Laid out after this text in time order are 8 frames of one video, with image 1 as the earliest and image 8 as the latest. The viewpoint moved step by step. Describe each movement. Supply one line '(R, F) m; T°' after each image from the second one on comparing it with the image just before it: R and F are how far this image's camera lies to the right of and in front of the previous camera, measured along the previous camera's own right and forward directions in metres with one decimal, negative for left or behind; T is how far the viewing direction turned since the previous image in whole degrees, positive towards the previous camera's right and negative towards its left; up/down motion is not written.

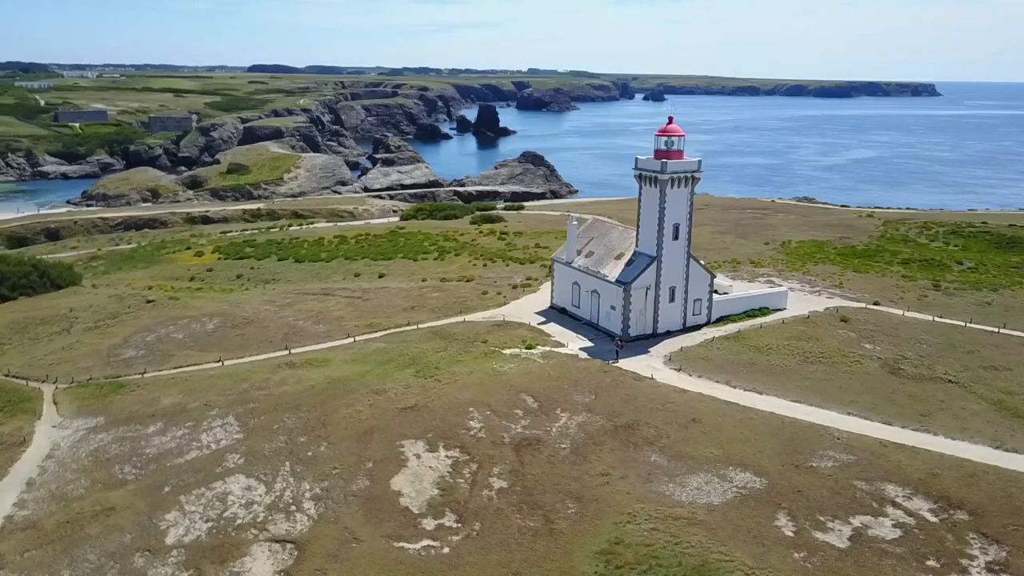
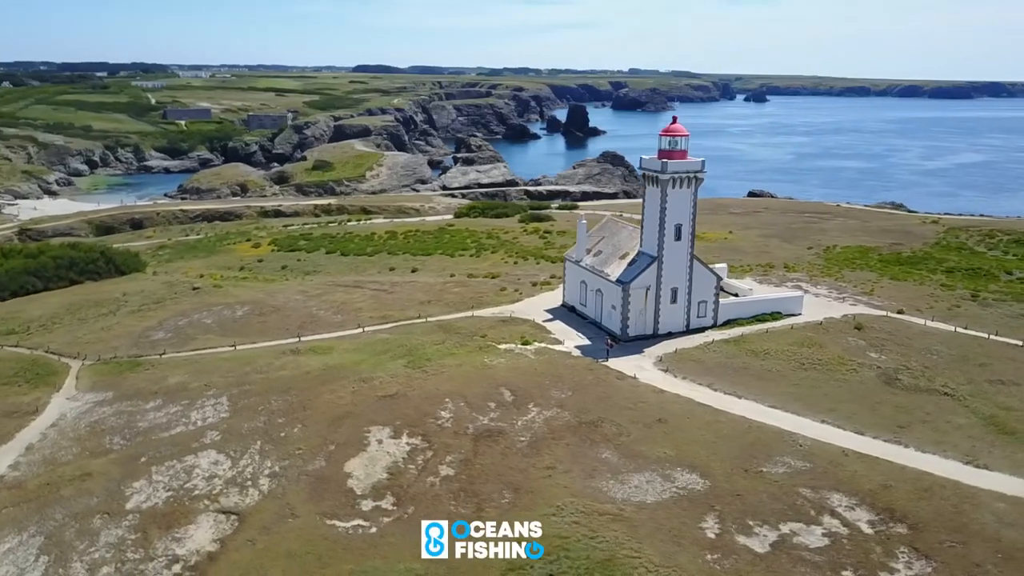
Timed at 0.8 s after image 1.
(+4.6, -0.4) m; -7°
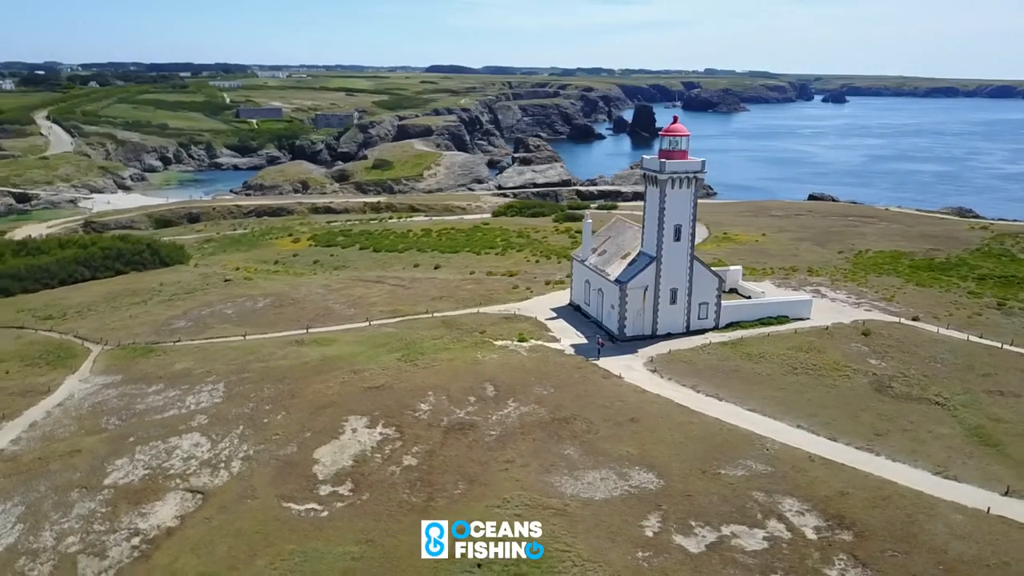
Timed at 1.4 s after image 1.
(+3.5, -0.3) m; -5°
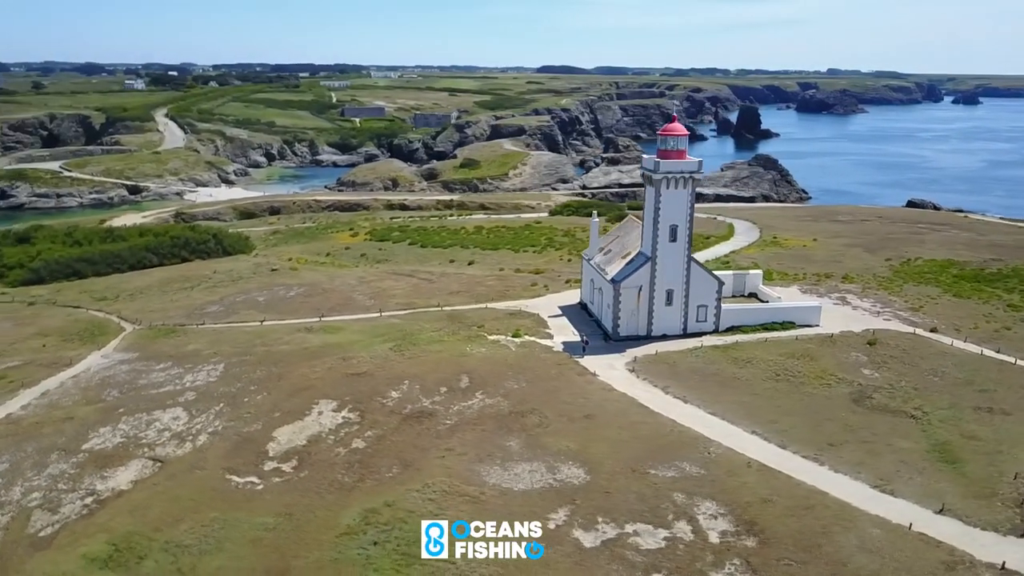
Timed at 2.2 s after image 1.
(+5.5, -0.3) m; -7°
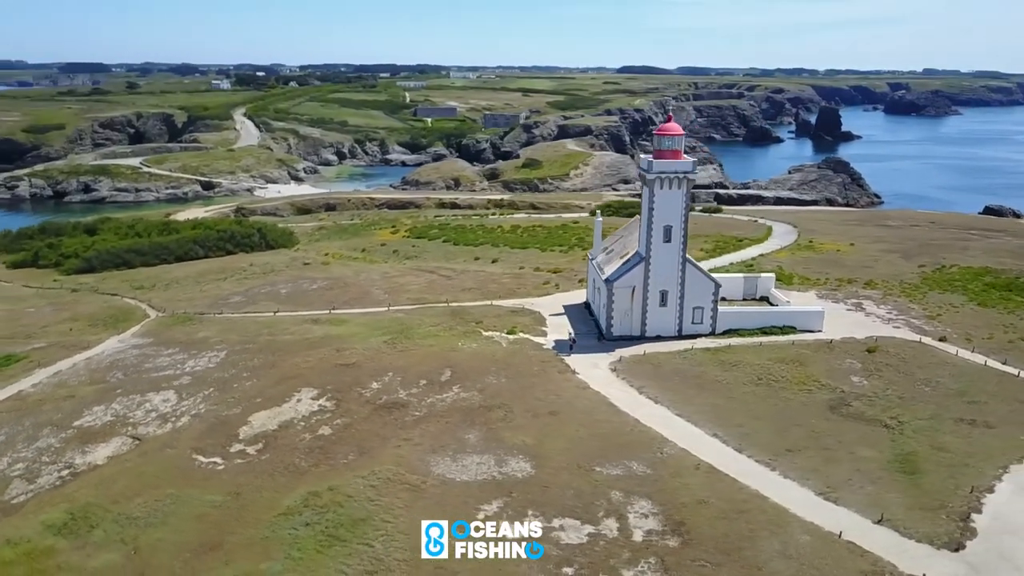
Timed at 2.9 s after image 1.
(+4.1, -0.3) m; -5°
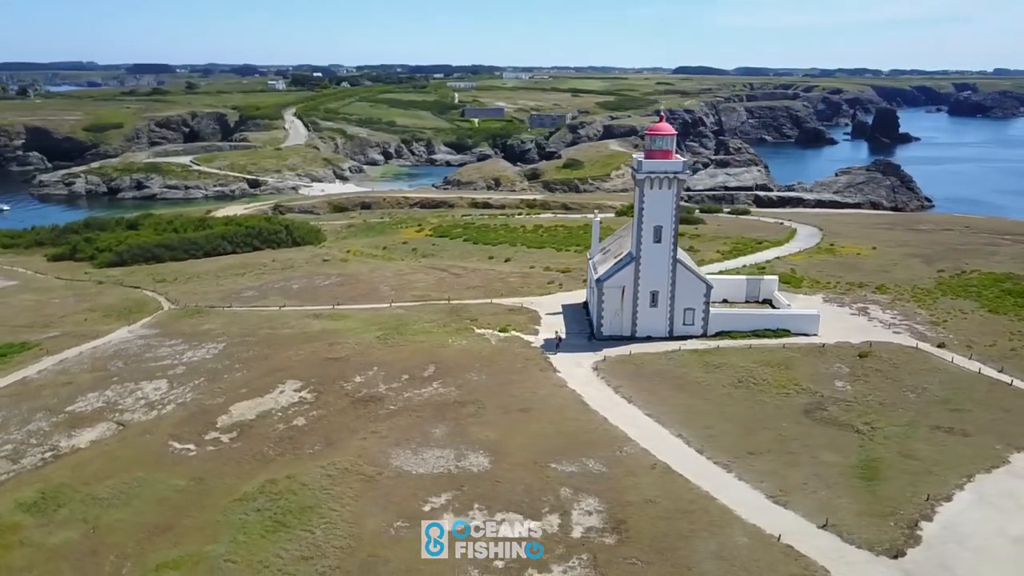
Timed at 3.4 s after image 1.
(+3.0, -0.2) m; -4°
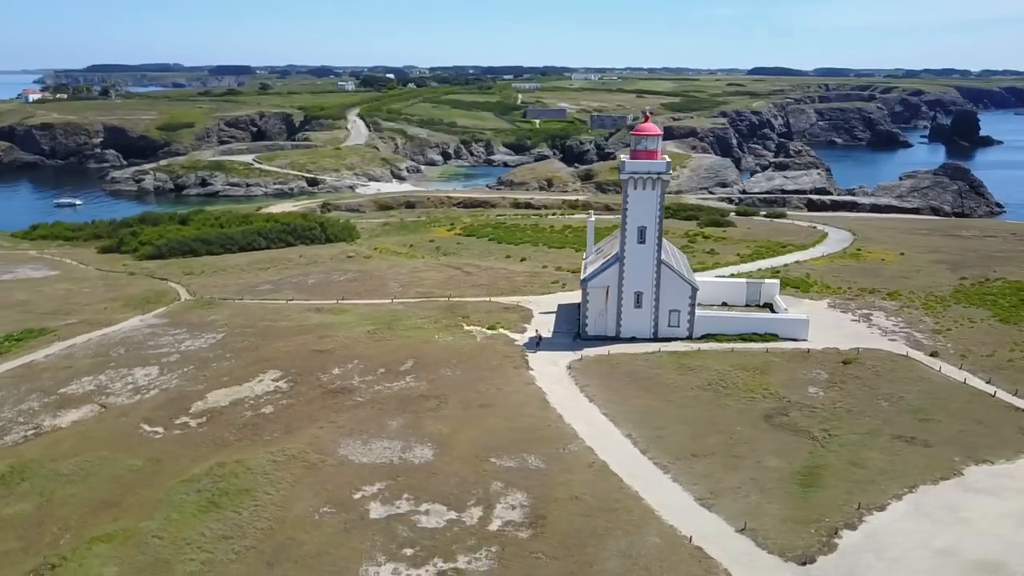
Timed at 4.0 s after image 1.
(+4.1, -0.3) m; -5°
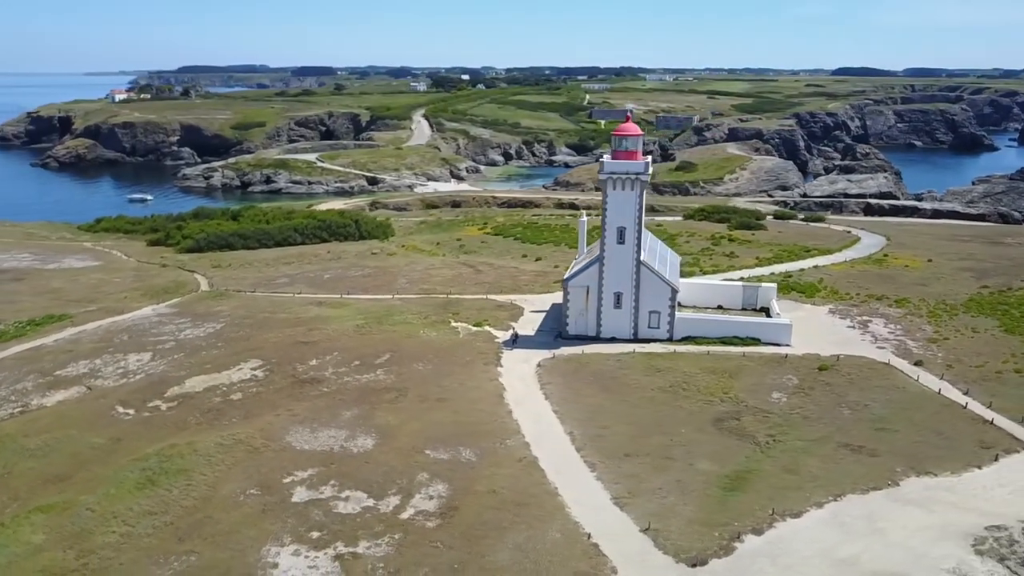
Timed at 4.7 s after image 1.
(+4.6, -0.2) m; -5°
